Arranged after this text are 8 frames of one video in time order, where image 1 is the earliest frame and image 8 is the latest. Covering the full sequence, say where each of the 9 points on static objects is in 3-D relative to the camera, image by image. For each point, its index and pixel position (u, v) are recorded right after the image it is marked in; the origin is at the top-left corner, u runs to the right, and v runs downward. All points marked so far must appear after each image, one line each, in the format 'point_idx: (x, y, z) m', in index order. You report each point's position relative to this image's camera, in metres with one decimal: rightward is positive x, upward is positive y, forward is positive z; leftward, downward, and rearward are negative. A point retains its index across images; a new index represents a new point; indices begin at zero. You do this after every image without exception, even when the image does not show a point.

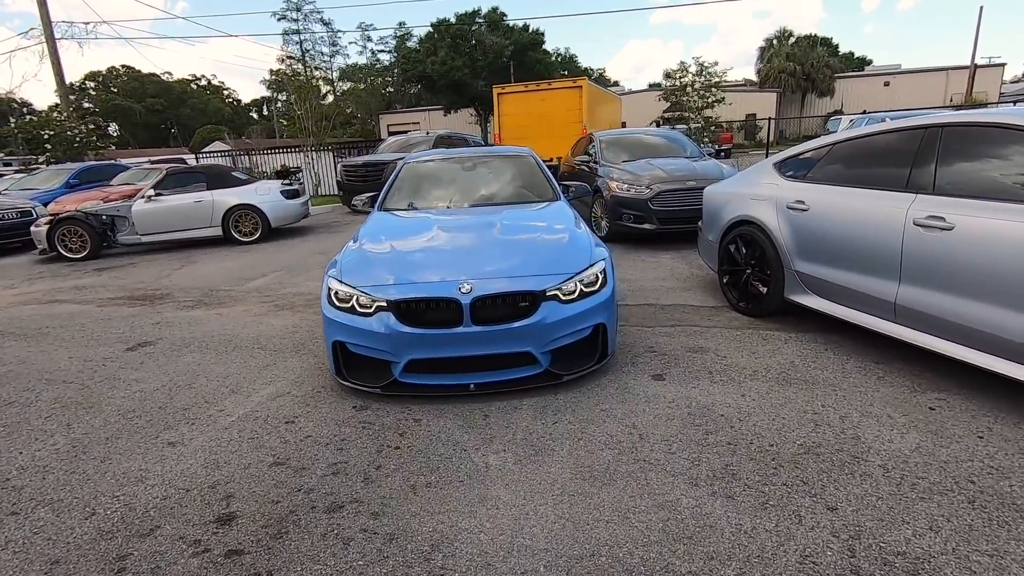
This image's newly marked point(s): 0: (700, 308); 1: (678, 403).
0: (+1.8, -0.2, +5.2) m
1: (+1.0, -0.7, +3.3) m
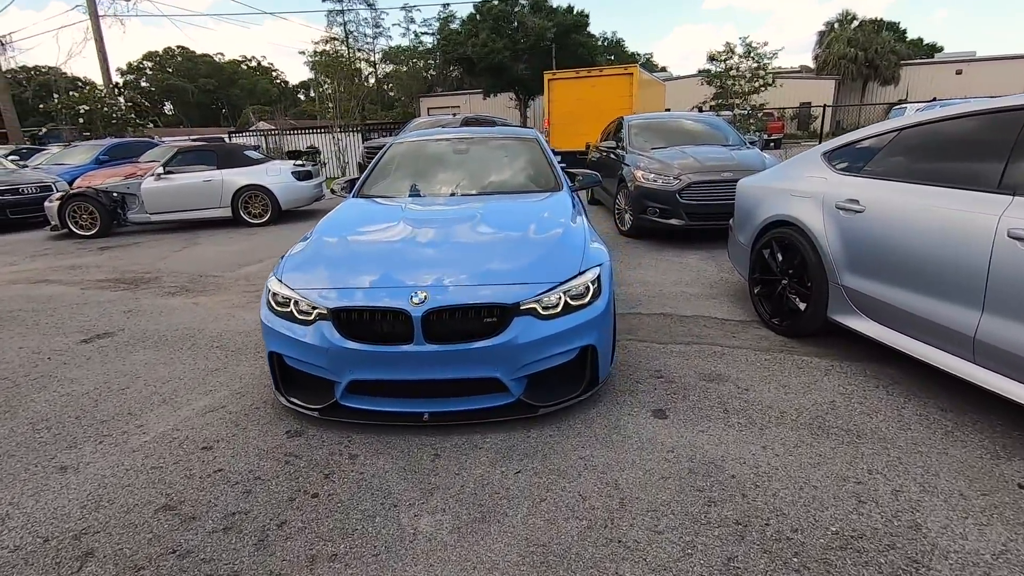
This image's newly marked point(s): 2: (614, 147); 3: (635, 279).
0: (+1.8, -0.3, +4.4) m
1: (+0.8, -0.8, +2.6) m
2: (+1.7, +2.3, +8.7) m
3: (+1.3, +0.1, +5.7) m
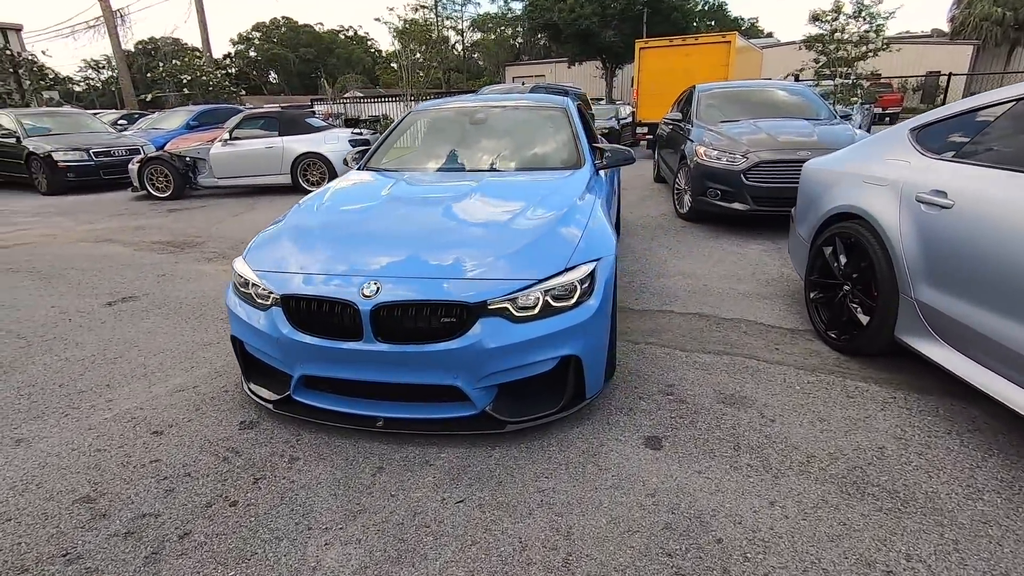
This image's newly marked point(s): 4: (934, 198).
0: (+1.8, -0.3, +3.8) m
1: (+0.6, -0.8, +2.1) m
2: (+2.5, +2.5, +7.9) m
3: (+1.6, +0.2, +5.1) m
4: (+2.1, +0.4, +2.7) m
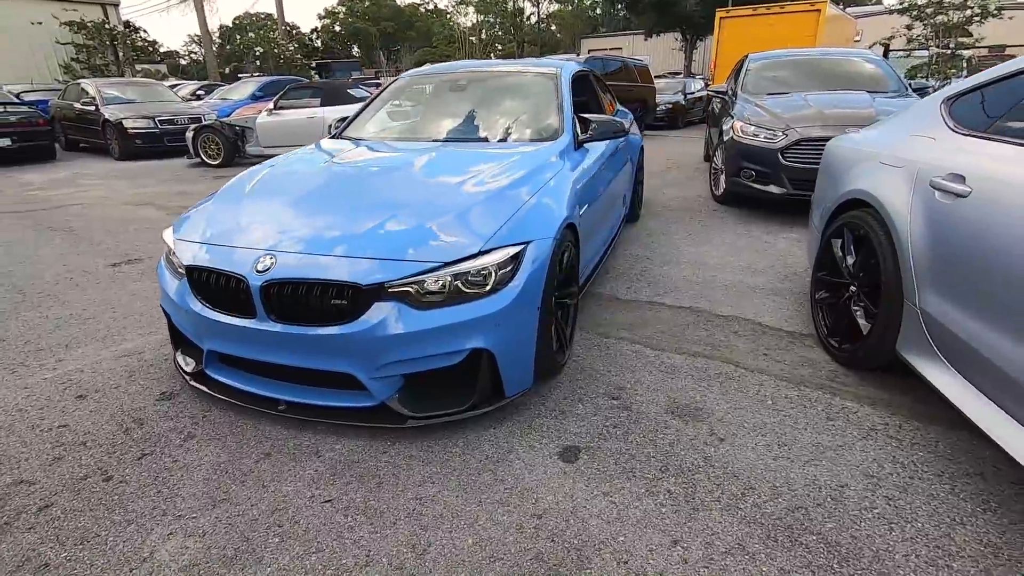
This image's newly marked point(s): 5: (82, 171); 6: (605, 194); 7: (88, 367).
0: (+1.6, -0.3, +3.3) m
1: (+0.1, -0.8, +1.9) m
2: (+2.9, +2.6, +7.1) m
3: (+1.5, +0.2, +4.6) m
4: (+1.8, +0.4, +2.2) m
5: (-8.2, +2.2, +10.2) m
6: (+0.8, +0.7, +4.0) m
7: (-2.3, -0.4, +3.0) m
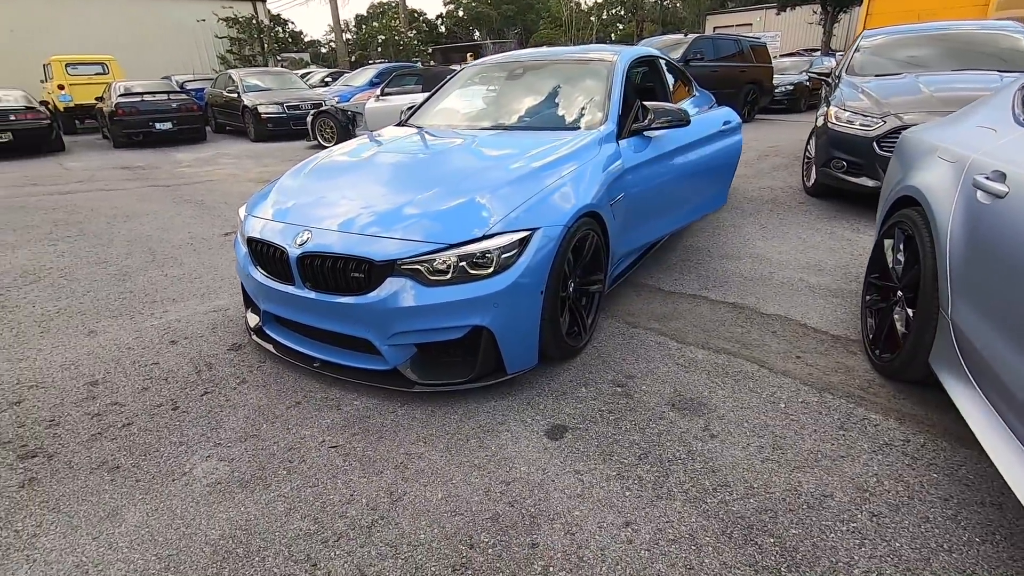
0: (+1.7, -0.3, +3.1) m
1: (0.0, -0.8, +2.0) m
2: (+4.0, +2.6, +6.5) m
3: (+2.0, +0.3, +4.4) m
4: (+1.7, +0.4, +1.9) m
5: (-6.3, +3.0, +11.7) m
6: (+1.1, +0.8, +3.9) m
7: (-2.2, -0.2, +3.6) m
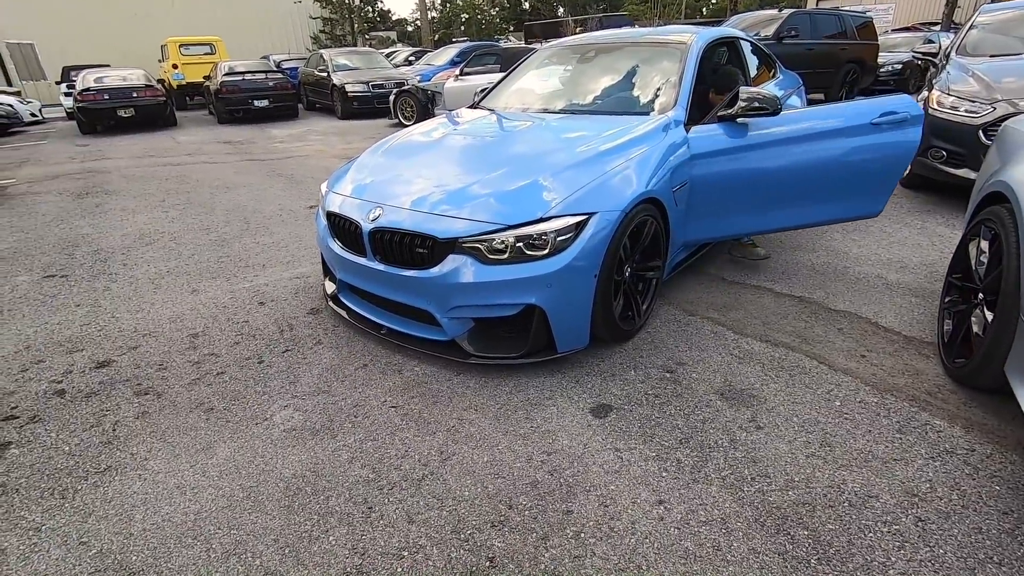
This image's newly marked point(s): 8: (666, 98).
0: (+2.0, -0.2, +3.0) m
1: (+0.2, -0.7, +2.1) m
2: (+4.9, +2.6, +6.0) m
3: (+2.5, +0.3, +4.2) m
4: (+1.9, +0.4, +1.8) m
5: (-4.6, +3.7, +12.4) m
6: (+1.6, +0.8, +3.8) m
7: (-1.7, 0.0, +3.9) m
8: (+1.0, +1.2, +3.5) m
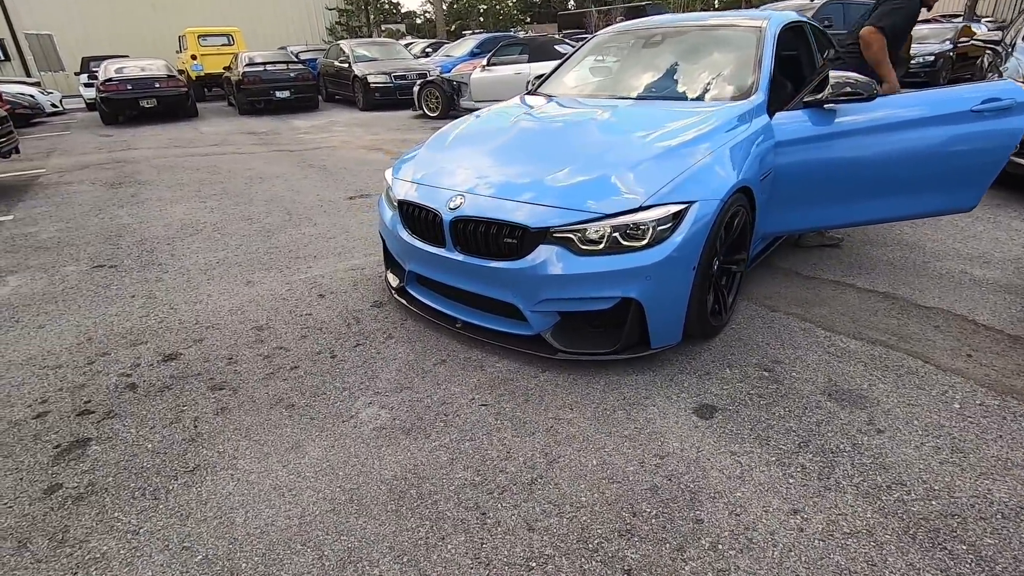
0: (+2.5, -0.2, +2.8) m
1: (+0.6, -0.7, +2.0) m
2: (+5.3, +2.7, +5.7) m
3: (+2.9, +0.4, +4.0) m
4: (+2.3, +0.4, +1.6) m
5: (-4.1, +3.9, +12.3) m
6: (+2.0, +0.9, +3.6) m
7: (-1.3, +0.1, +3.8) m
8: (+1.4, +1.3, +3.4) m
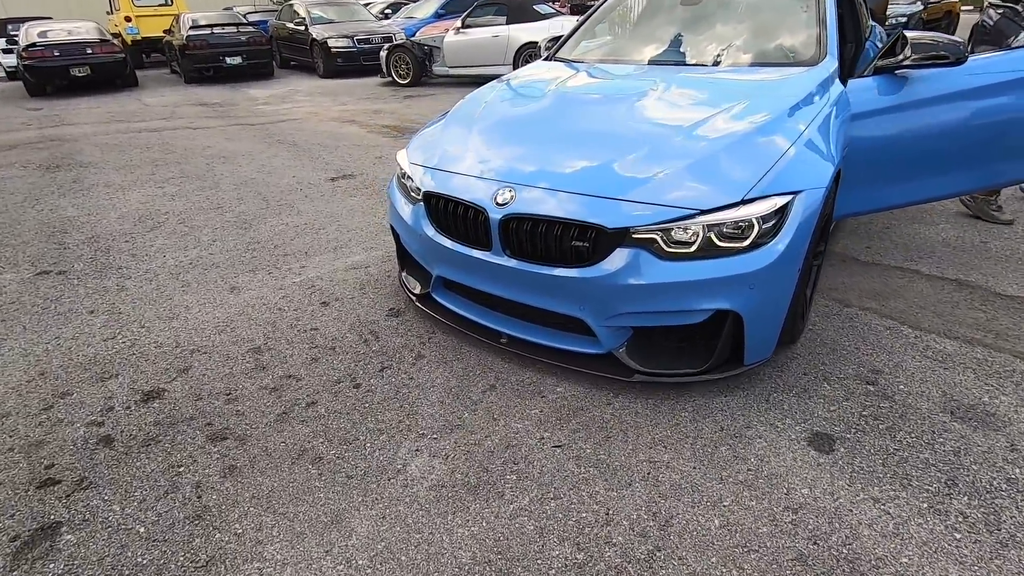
0: (+2.7, -0.2, +2.6) m
1: (+0.9, -0.7, +1.6) m
2: (+5.3, +3.0, +5.5) m
3: (+3.1, +0.5, +3.8) m
4: (+2.7, +0.3, +1.3) m
5: (-4.6, +4.2, +11.3) m
6: (+2.2, +0.9, +3.3) m
7: (-1.1, +0.1, +3.3) m
8: (+1.6, +1.3, +3.0) m
